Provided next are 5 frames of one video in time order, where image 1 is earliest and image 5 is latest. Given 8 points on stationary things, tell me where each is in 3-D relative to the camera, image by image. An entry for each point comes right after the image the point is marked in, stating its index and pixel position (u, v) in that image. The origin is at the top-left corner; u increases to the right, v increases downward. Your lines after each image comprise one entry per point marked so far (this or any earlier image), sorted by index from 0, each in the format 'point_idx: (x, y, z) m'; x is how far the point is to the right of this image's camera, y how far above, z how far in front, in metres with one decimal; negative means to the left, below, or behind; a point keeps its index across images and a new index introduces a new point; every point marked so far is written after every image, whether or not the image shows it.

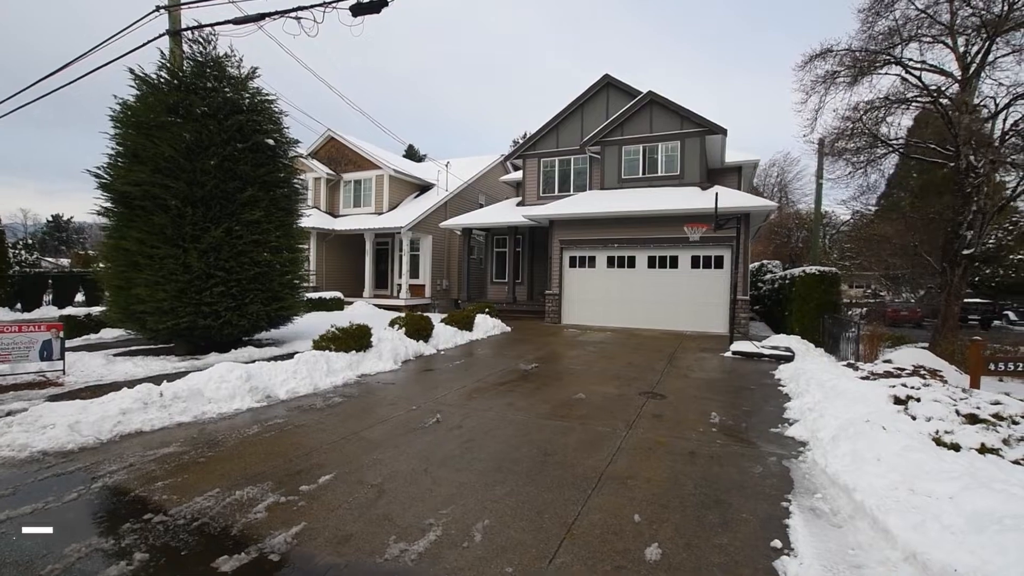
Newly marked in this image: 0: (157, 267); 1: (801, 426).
0: (-5.6, +0.3, +8.1) m
1: (+2.9, -1.4, +5.1) m
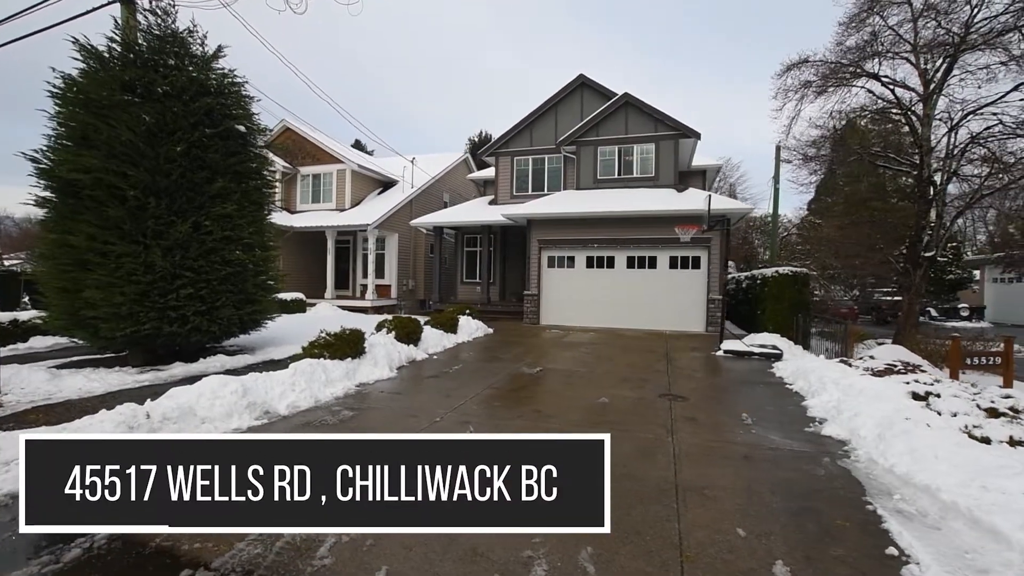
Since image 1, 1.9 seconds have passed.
0: (-5.6, +0.3, +7.1) m
1: (+3.3, -1.4, +5.2) m
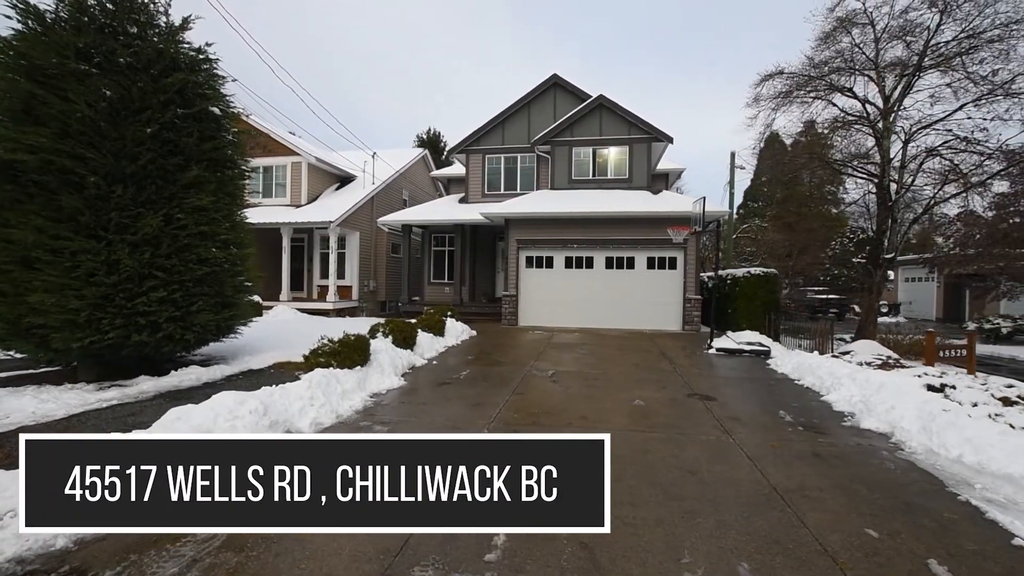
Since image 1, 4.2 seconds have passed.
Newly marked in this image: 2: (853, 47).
0: (-5.3, +0.3, +6.0) m
1: (+3.8, -1.4, +5.4) m
2: (+6.8, +4.8, +10.2) m
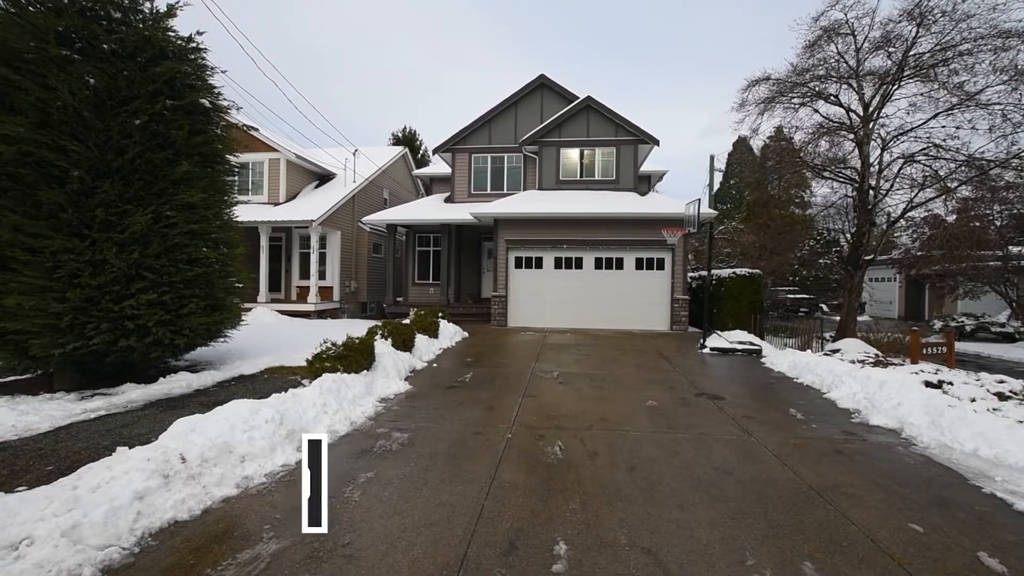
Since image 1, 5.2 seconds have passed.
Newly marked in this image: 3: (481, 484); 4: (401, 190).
0: (-5.1, +0.2, +5.6) m
1: (+4.0, -1.4, +5.6) m
2: (+6.6, +4.8, +10.5) m
3: (-0.2, -1.5, +3.9) m
4: (-3.8, +3.4, +17.5) m
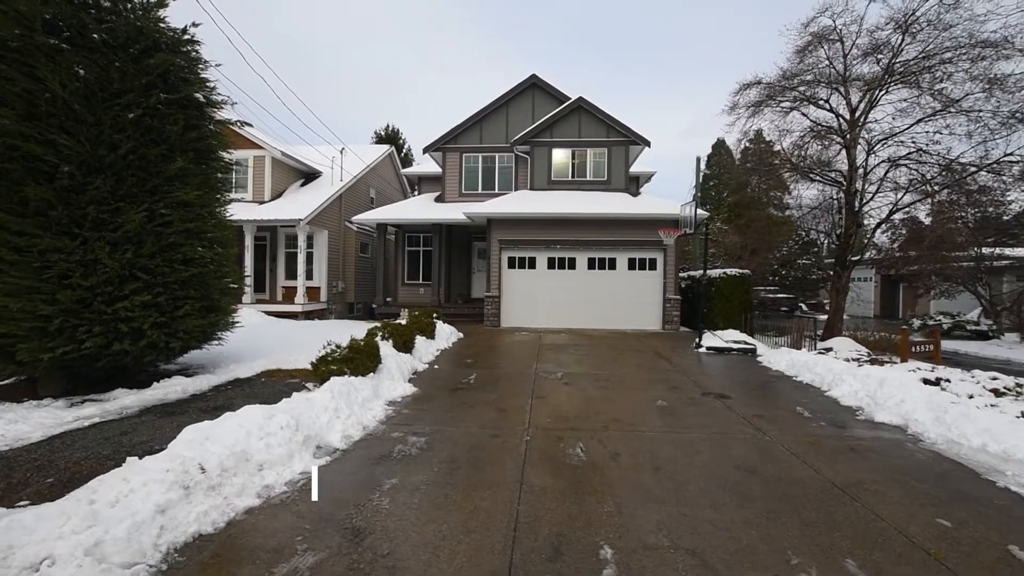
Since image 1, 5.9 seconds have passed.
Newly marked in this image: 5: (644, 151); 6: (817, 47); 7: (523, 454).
0: (-4.9, +0.2, +5.3) m
1: (+4.1, -1.4, +5.7) m
2: (+6.5, +4.8, +10.8) m
3: (+0.1, -1.5, +3.8) m
4: (-4.2, +3.3, +17.2) m
5: (+3.4, +3.6, +13.2) m
6: (+6.3, +5.1, +10.8) m
7: (+0.1, -1.5, +4.5) m
